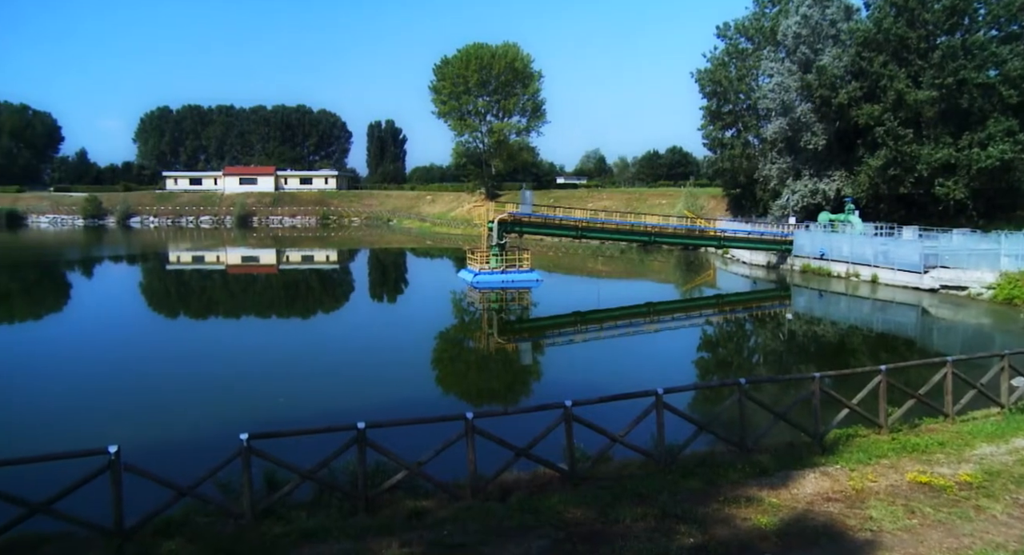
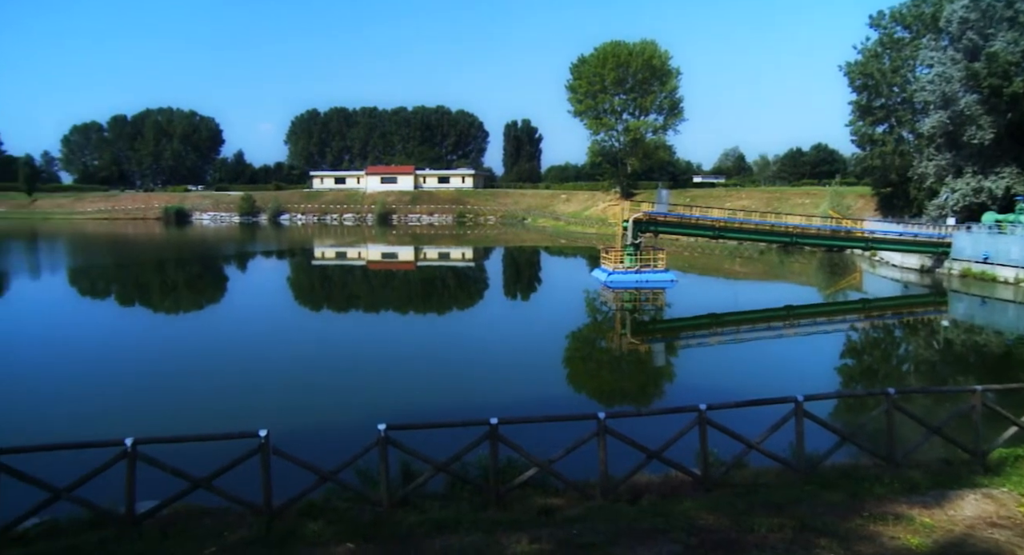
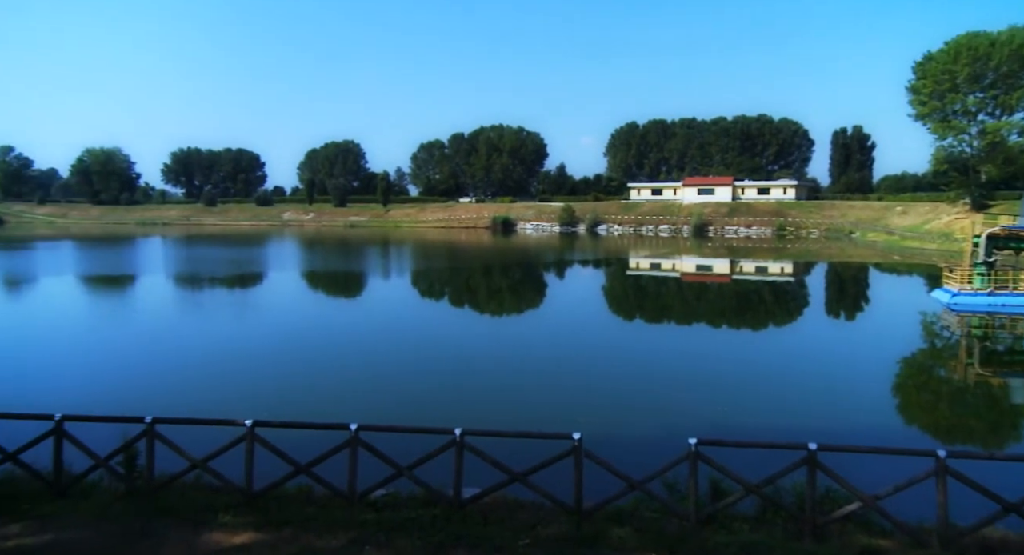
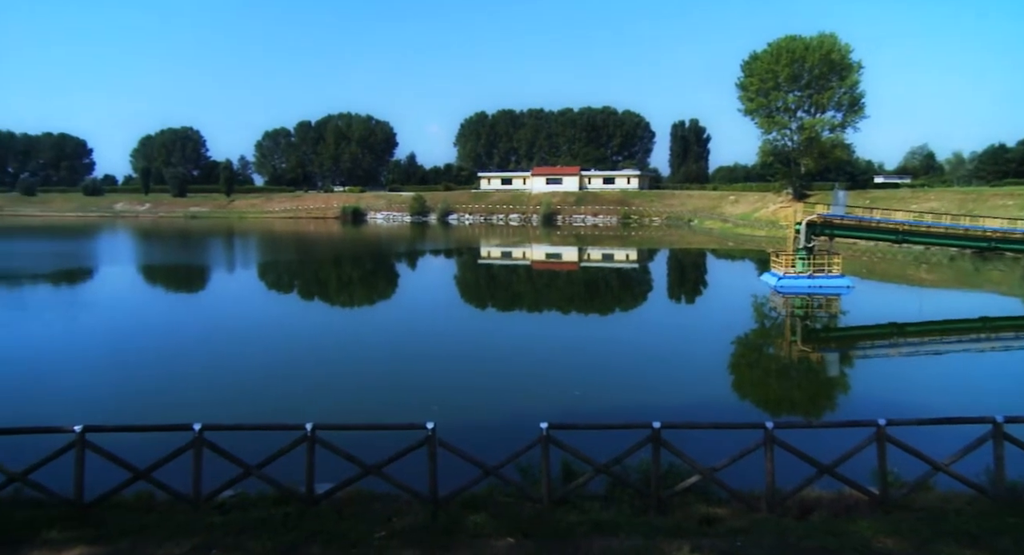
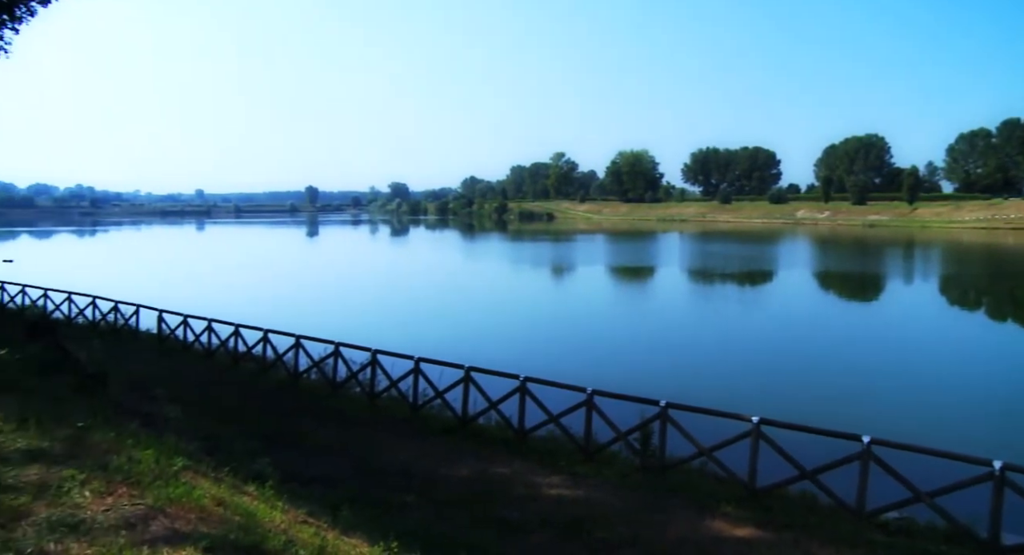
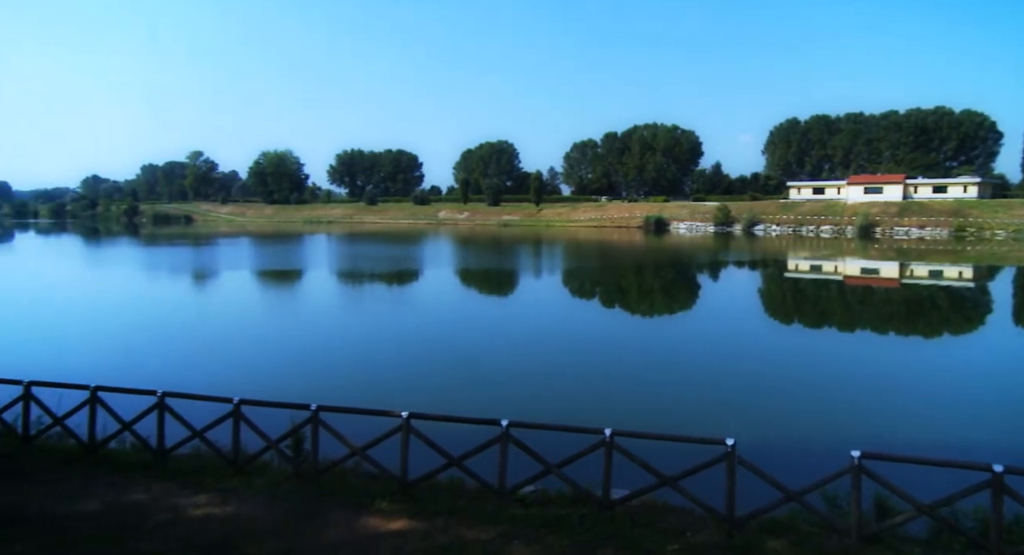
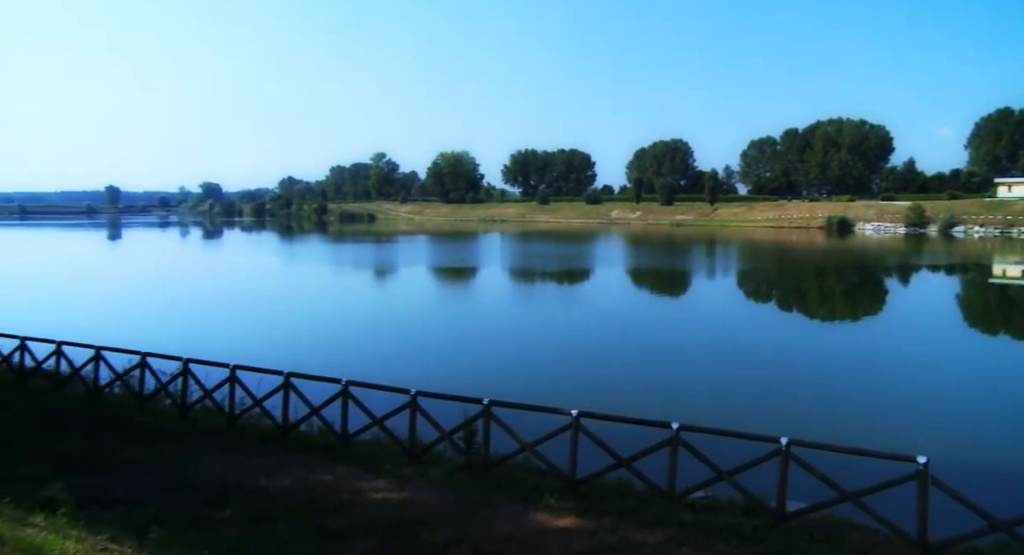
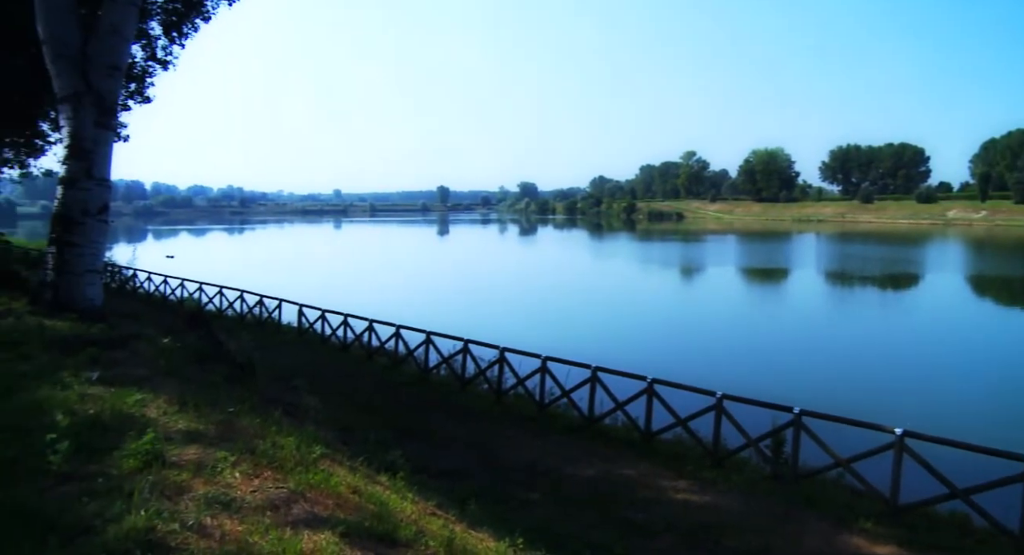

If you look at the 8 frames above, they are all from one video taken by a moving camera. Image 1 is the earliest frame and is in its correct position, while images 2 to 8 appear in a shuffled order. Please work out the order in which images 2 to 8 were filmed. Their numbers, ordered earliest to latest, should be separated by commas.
2, 4, 3, 6, 7, 5, 8
